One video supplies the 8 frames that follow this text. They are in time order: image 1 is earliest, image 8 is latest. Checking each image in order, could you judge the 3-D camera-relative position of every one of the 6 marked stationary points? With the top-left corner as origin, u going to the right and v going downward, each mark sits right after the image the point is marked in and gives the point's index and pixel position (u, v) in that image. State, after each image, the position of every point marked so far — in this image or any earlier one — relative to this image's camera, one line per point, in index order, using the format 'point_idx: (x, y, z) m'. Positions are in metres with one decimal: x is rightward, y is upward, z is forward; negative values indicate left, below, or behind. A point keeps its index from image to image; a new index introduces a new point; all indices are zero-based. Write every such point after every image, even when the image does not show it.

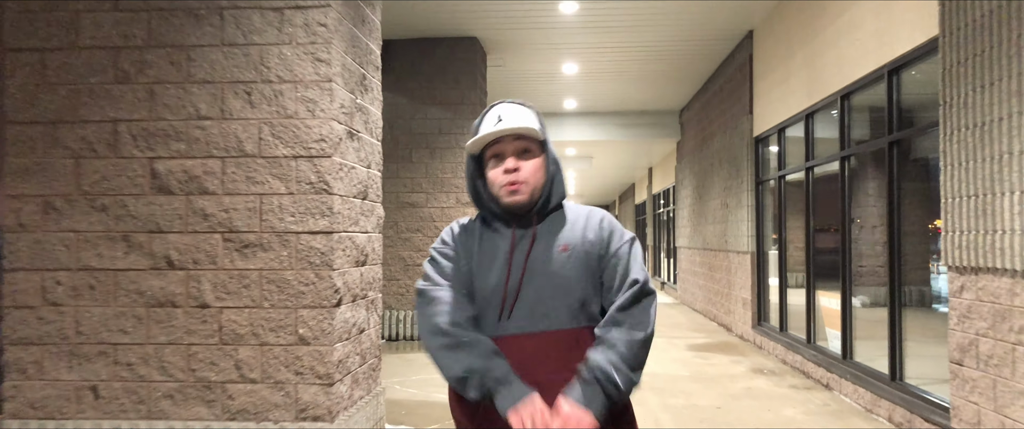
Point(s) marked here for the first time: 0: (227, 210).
0: (-1.2, 0.0, +3.5) m
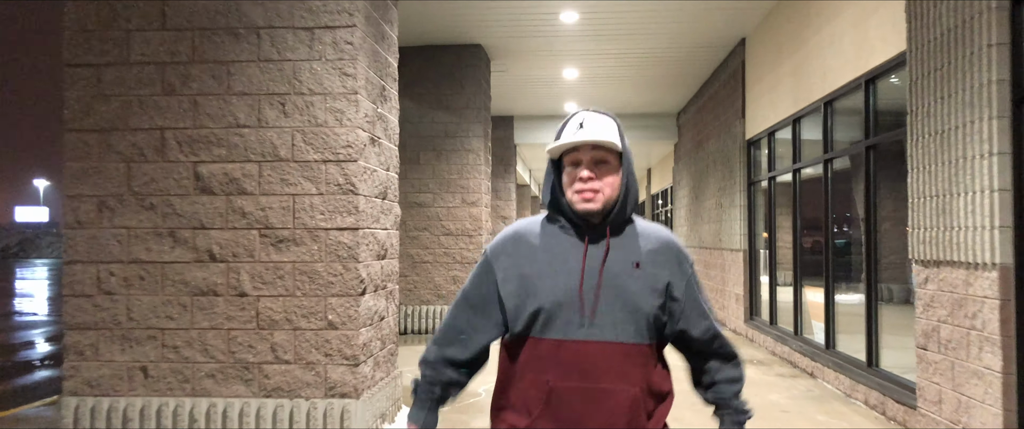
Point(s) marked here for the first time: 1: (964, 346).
0: (-1.1, 0.0, +3.9) m
1: (+2.1, -0.6, +4.0) m
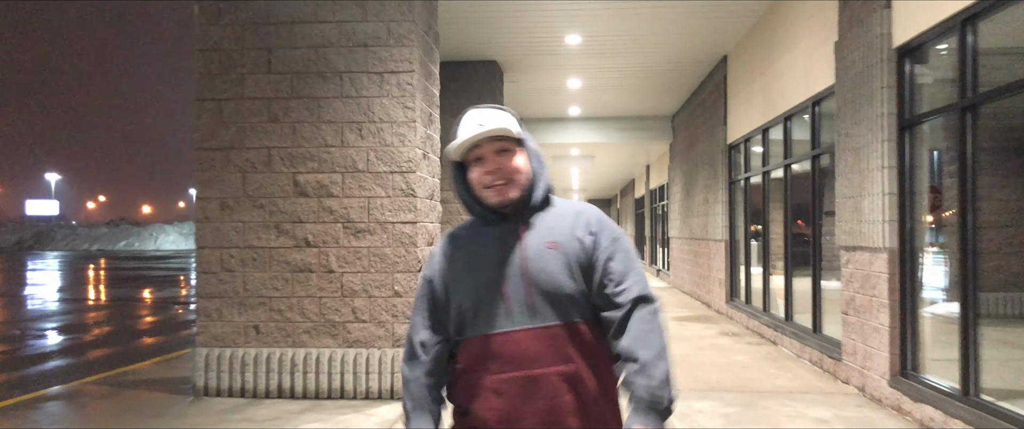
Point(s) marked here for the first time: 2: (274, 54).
0: (-1.0, 0.0, +5.3) m
1: (+2.2, -0.6, +5.3) m
2: (-1.5, +1.0, +5.3) m
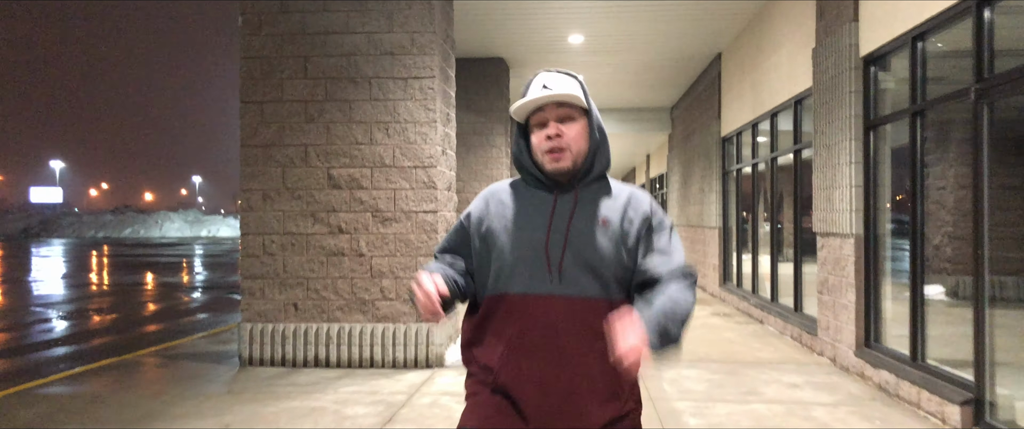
0: (-1.0, +0.1, +5.9) m
1: (+2.3, -0.5, +5.9) m
2: (-1.4, +1.1, +6.0) m
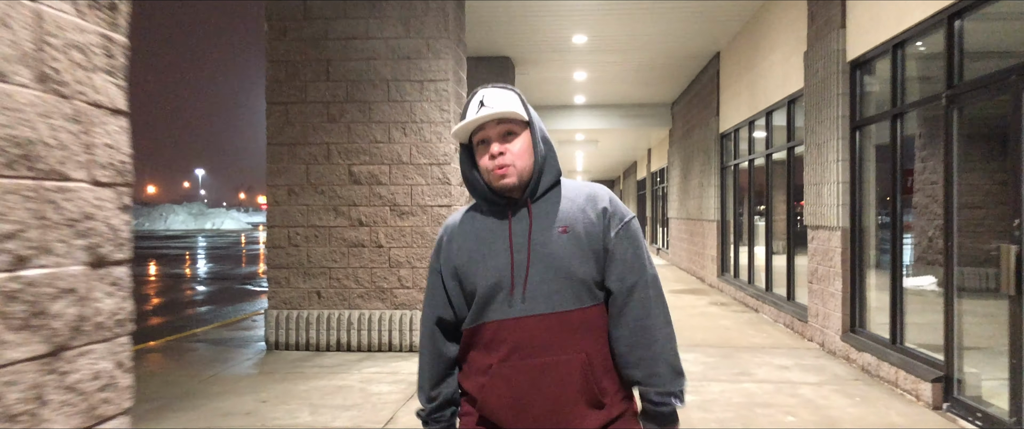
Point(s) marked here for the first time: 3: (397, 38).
0: (-0.9, +0.2, +6.3) m
1: (+2.4, -0.5, +6.4) m
2: (-1.3, +1.1, +6.4) m
3: (-0.9, +1.3, +6.3) m
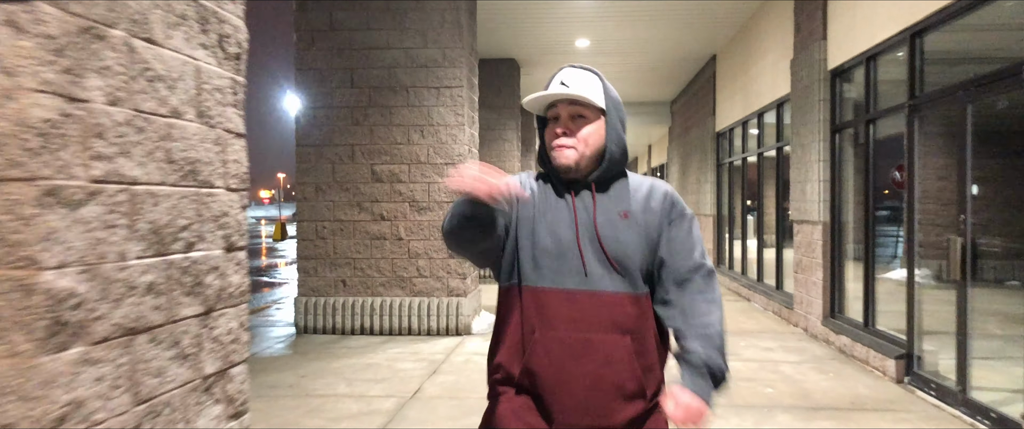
0: (-0.8, +0.2, +6.9) m
1: (+2.4, -0.4, +6.9) m
2: (-1.3, +1.2, +7.0) m
3: (-0.8, +1.3, +6.9) m
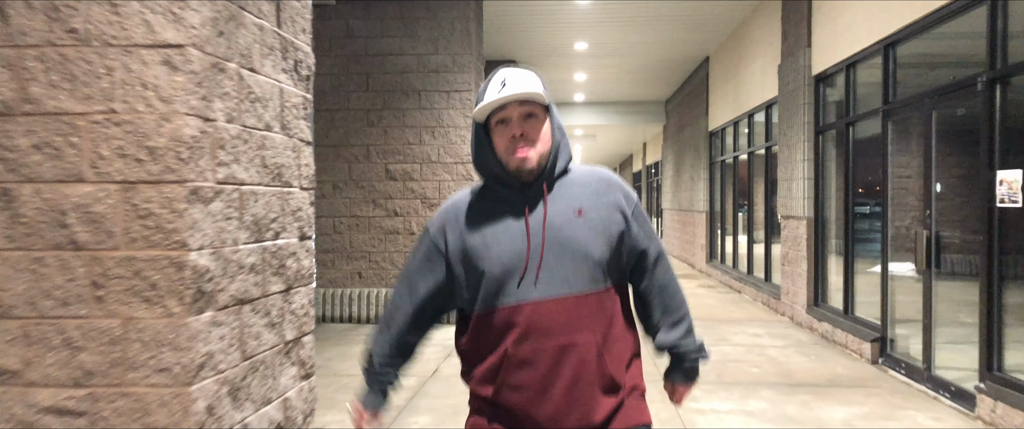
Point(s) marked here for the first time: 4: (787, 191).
0: (-0.8, +0.2, +7.4) m
1: (+2.5, -0.4, +7.4) m
2: (-1.2, +1.2, +7.4) m
3: (-0.7, +1.4, +7.4) m
4: (+2.5, +0.2, +7.6) m
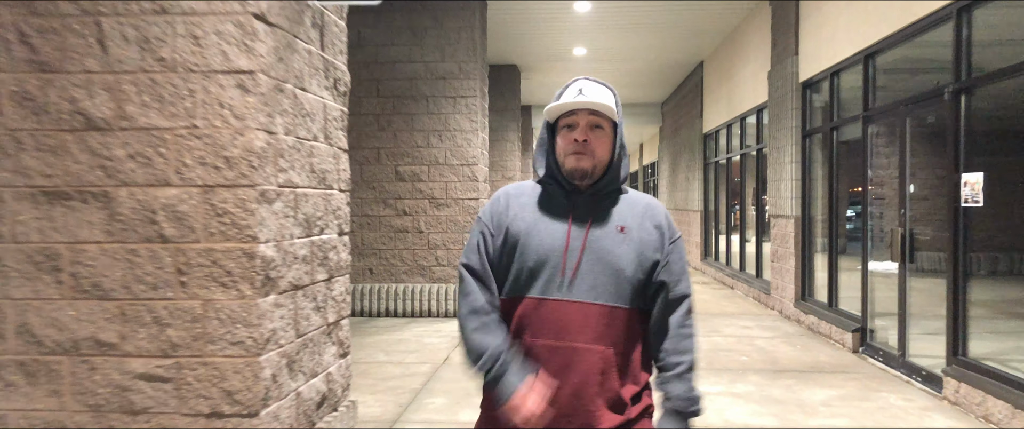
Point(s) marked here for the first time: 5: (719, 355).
0: (-0.7, +0.2, +7.7) m
1: (+2.5, -0.4, +7.8) m
2: (-1.2, +1.2, +7.8) m
3: (-0.7, +1.4, +7.7) m
4: (+2.5, +0.2, +8.0) m
5: (+1.4, -1.0, +5.9) m
